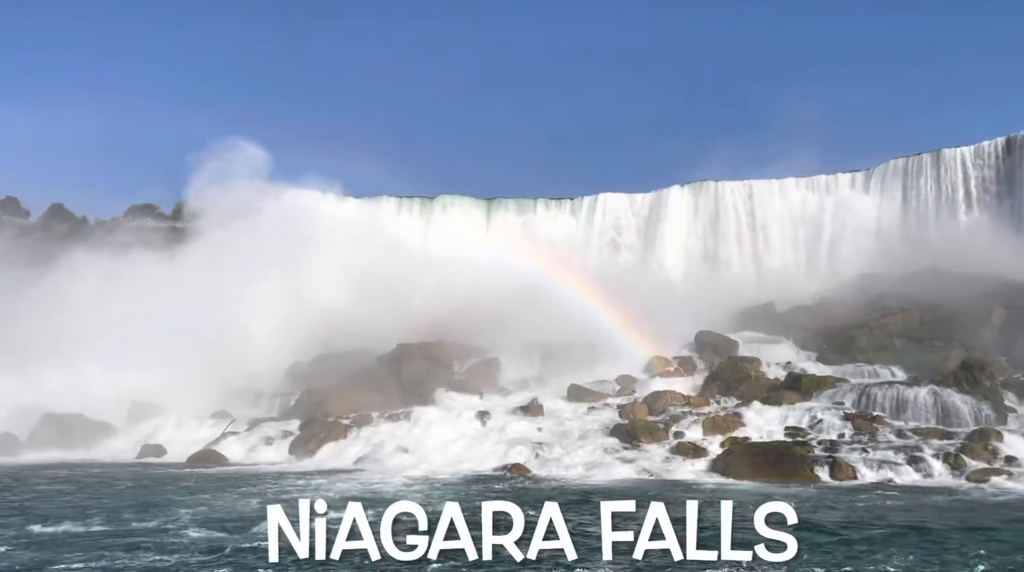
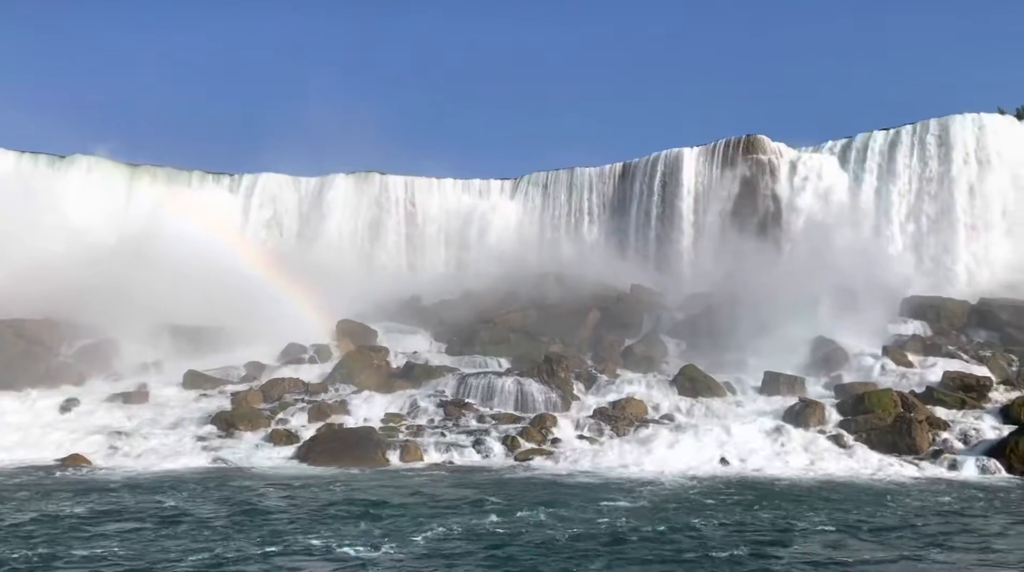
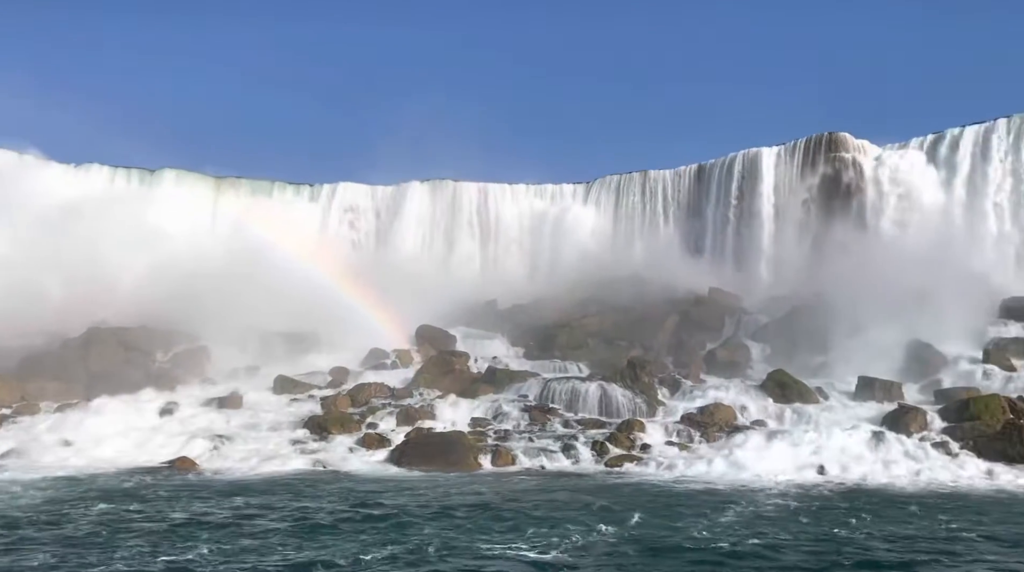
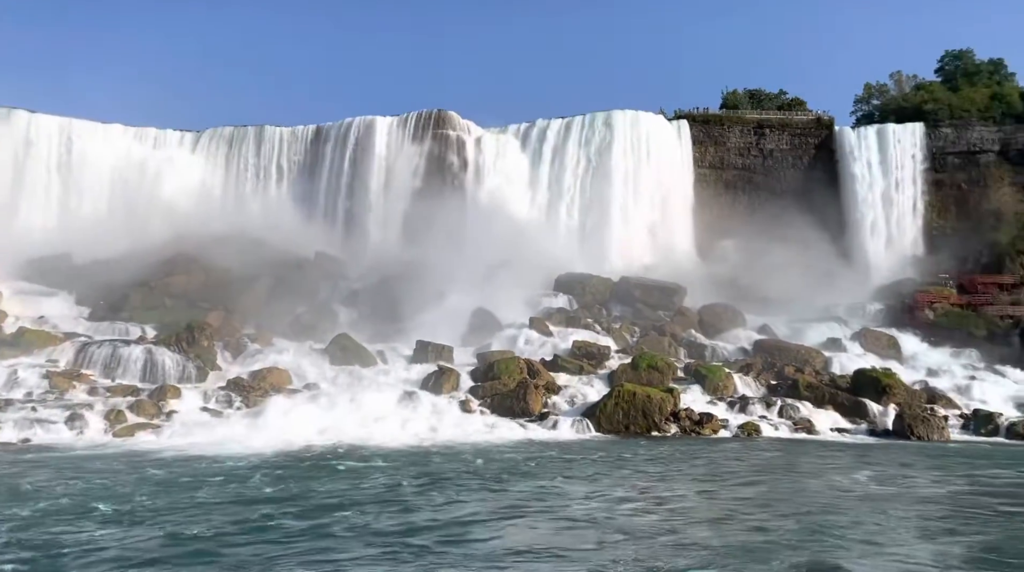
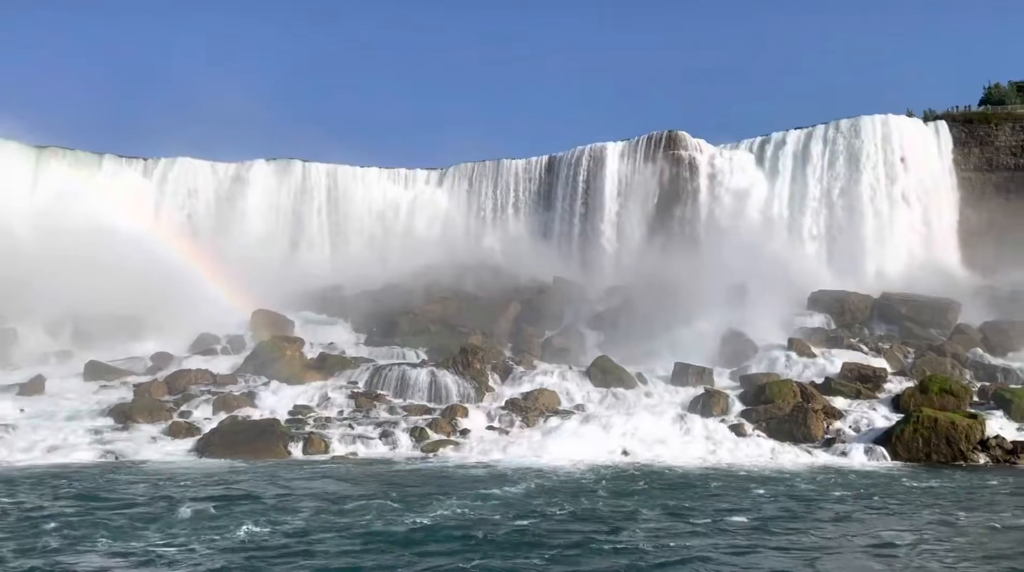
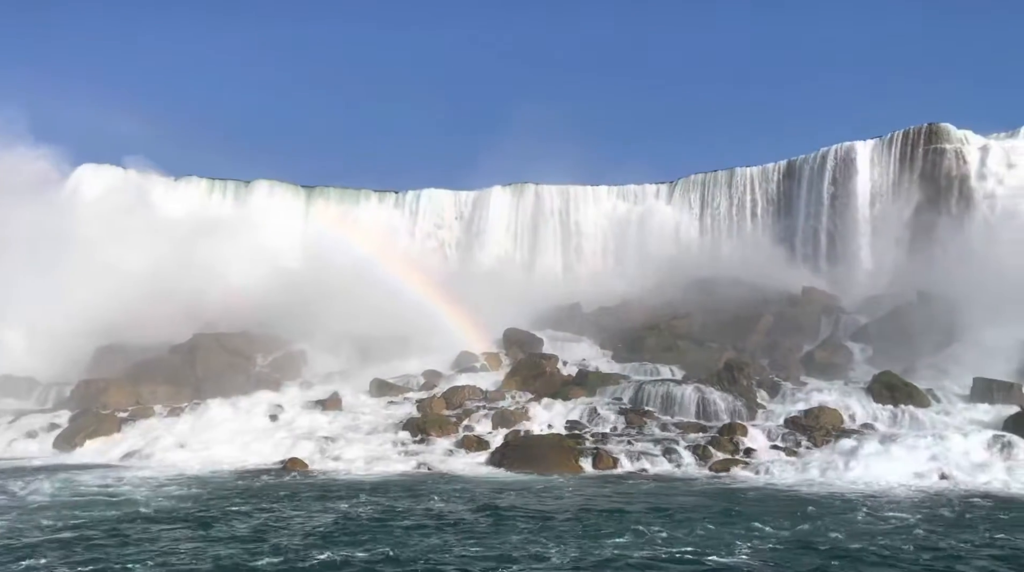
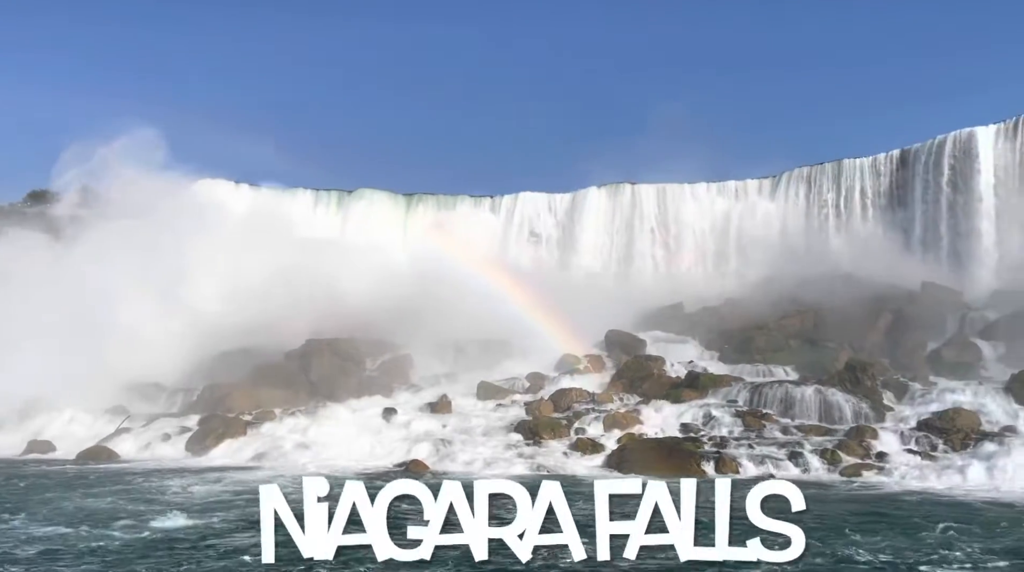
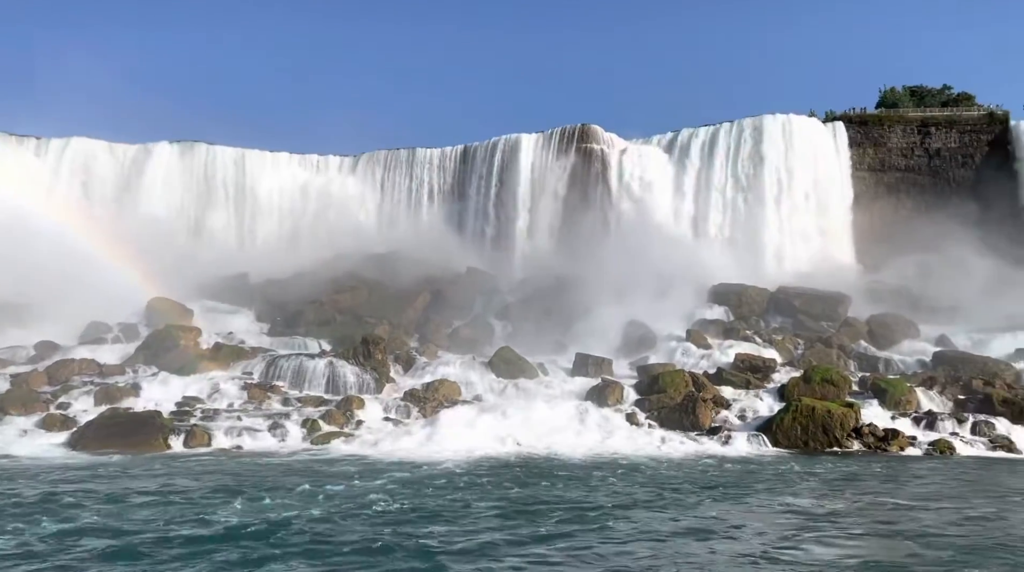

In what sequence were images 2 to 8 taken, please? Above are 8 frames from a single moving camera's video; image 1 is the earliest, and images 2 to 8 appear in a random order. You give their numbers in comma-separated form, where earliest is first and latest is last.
7, 6, 3, 2, 5, 8, 4
